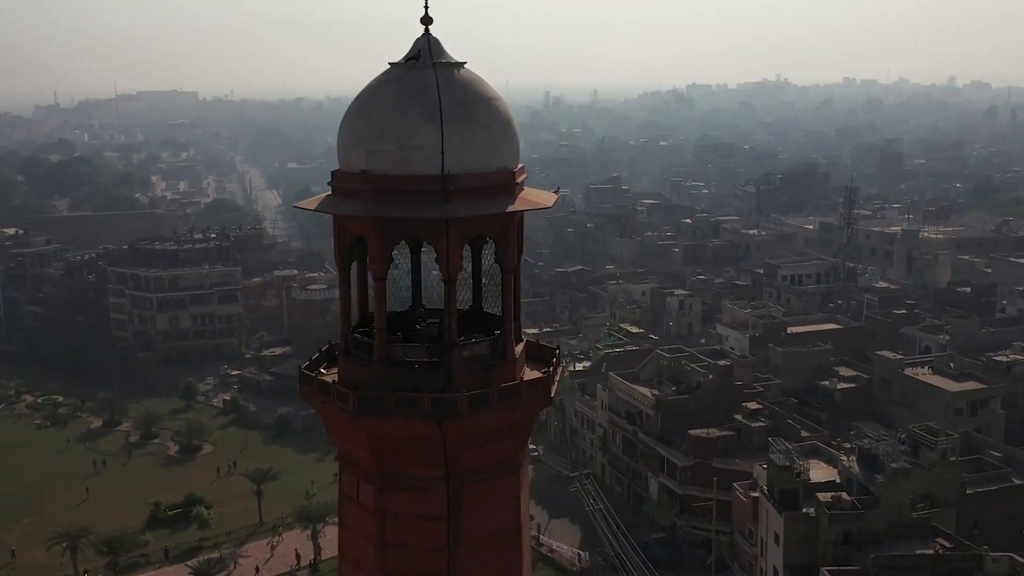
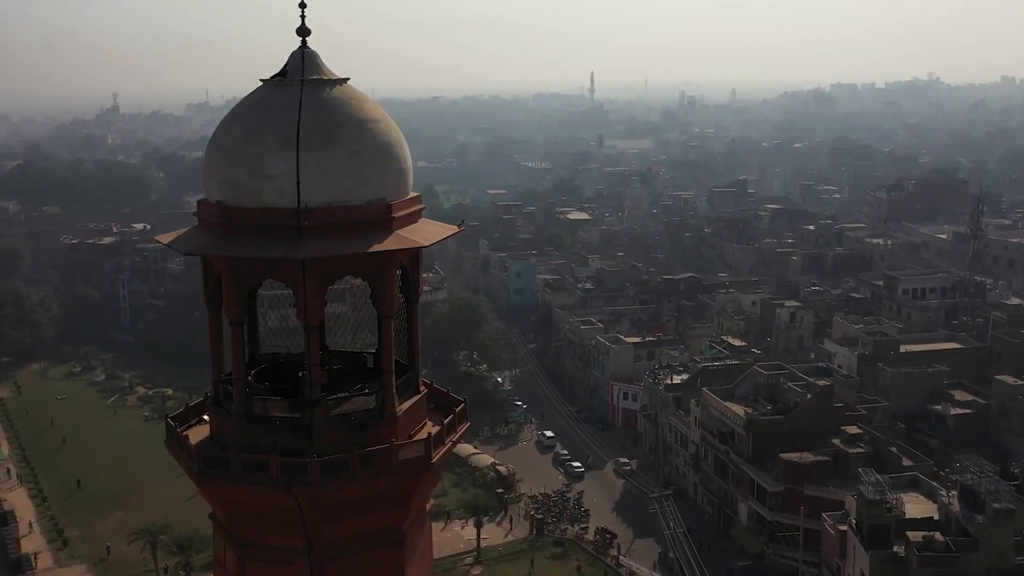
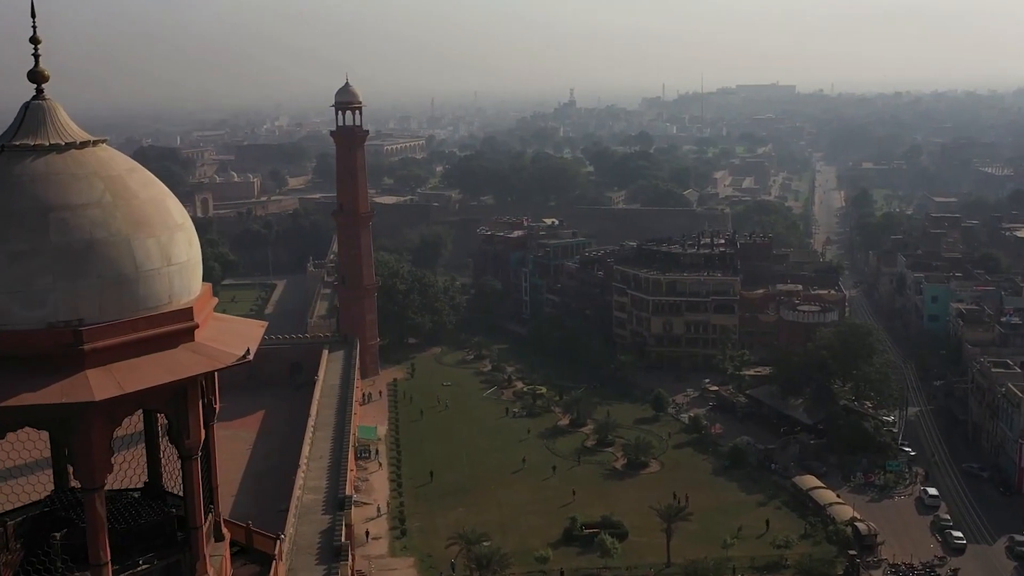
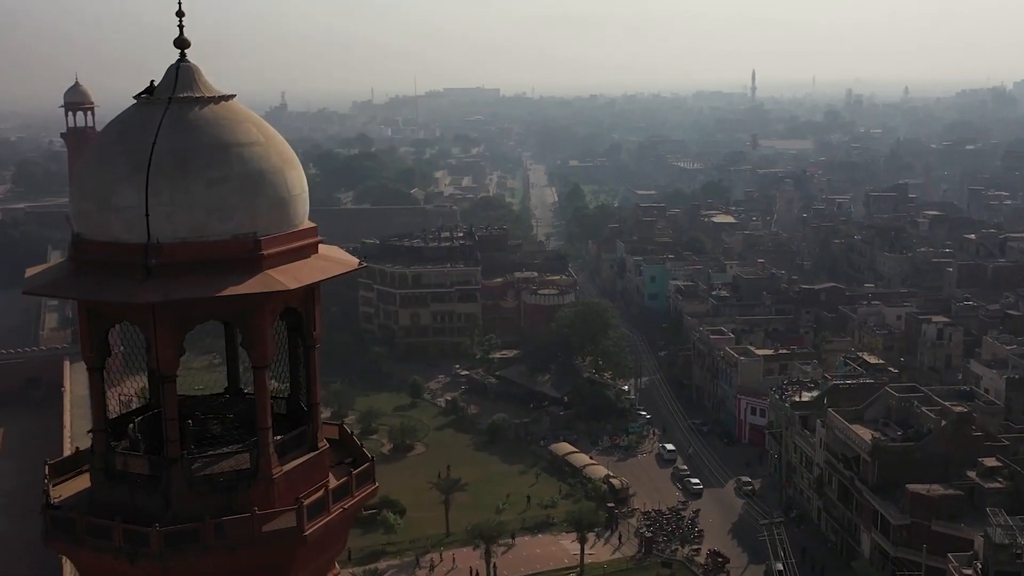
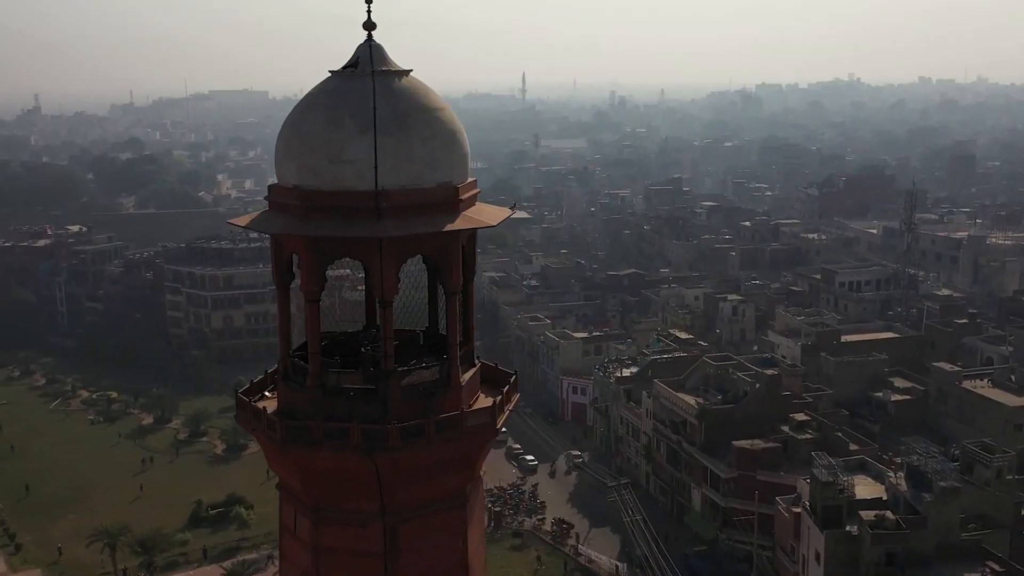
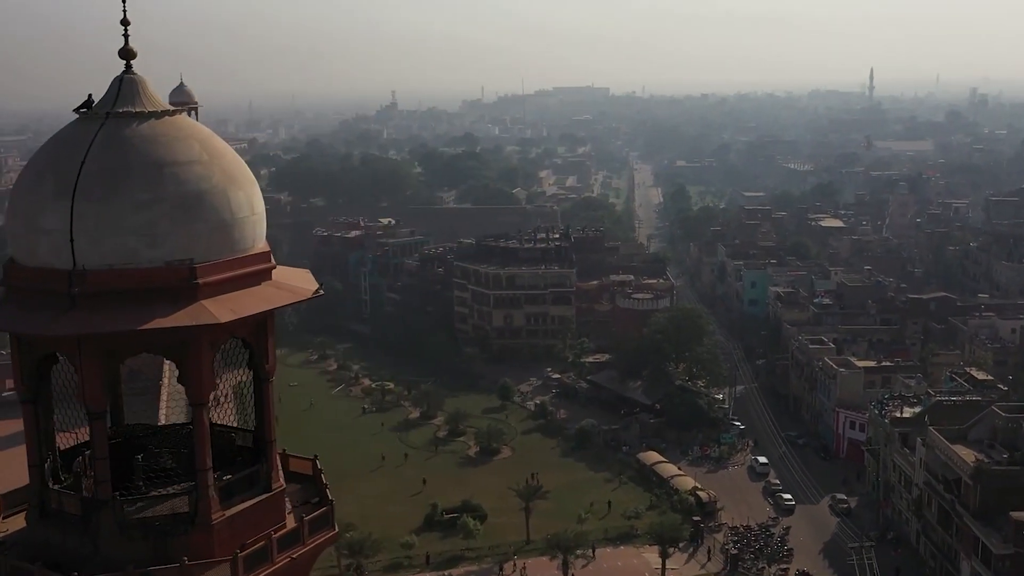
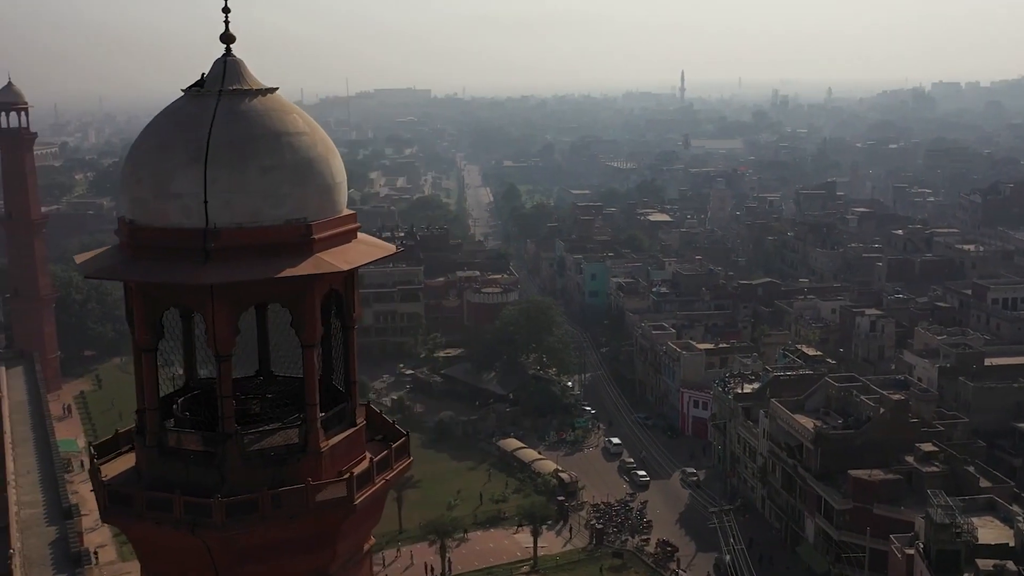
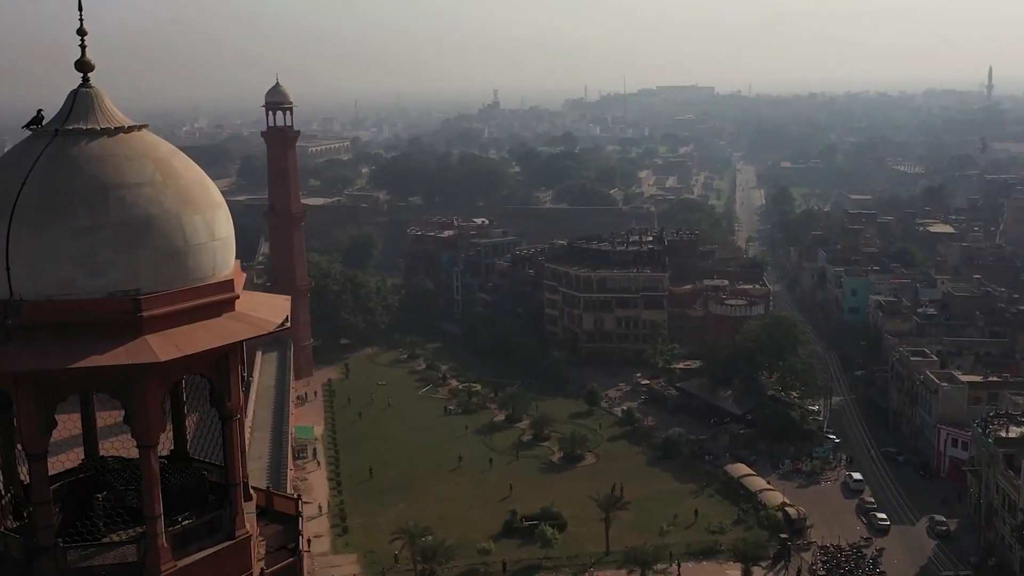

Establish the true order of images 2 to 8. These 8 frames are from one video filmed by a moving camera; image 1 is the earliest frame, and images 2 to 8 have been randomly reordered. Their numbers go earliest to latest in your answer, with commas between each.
5, 2, 7, 4, 6, 8, 3
